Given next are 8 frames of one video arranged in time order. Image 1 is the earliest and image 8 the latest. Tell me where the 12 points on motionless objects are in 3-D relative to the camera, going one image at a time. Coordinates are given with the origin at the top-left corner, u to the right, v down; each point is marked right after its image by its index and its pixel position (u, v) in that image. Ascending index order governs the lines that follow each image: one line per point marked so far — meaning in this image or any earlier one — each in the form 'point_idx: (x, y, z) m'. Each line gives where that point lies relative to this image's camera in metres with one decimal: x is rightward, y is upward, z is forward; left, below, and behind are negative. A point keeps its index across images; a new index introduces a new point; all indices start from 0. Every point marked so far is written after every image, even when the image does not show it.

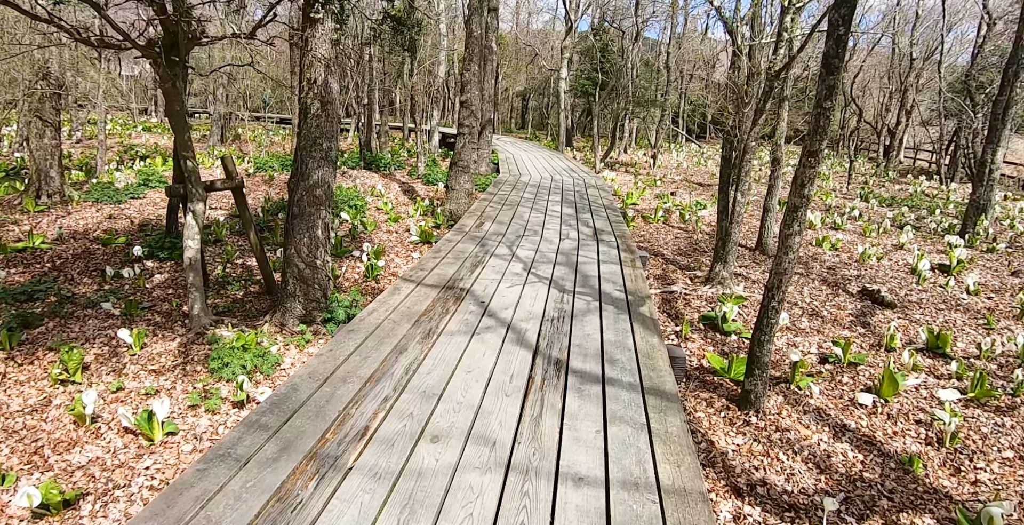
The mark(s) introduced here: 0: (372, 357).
0: (-0.9, -0.6, +3.8) m
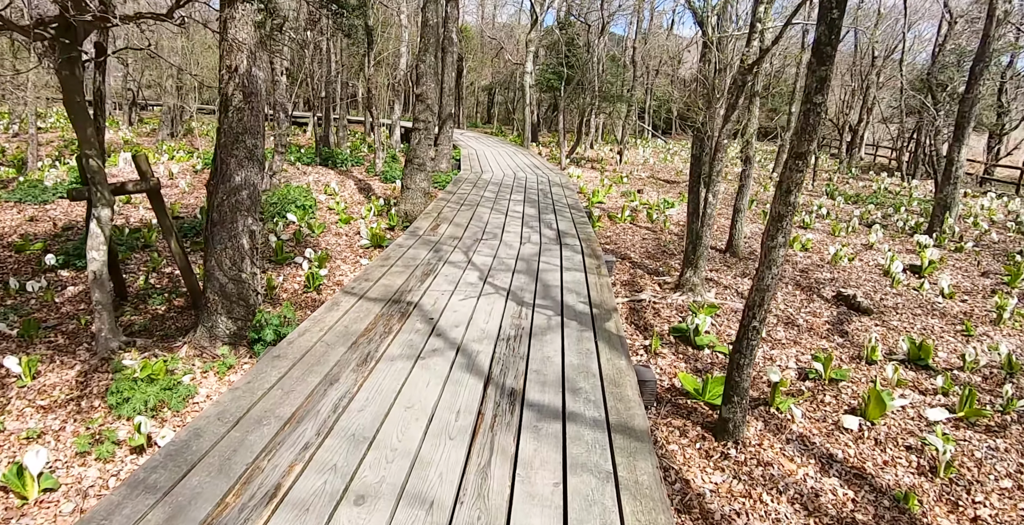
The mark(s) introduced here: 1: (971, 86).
0: (-1.2, -0.7, +3.3) m
1: (+7.8, +2.9, +9.9) m
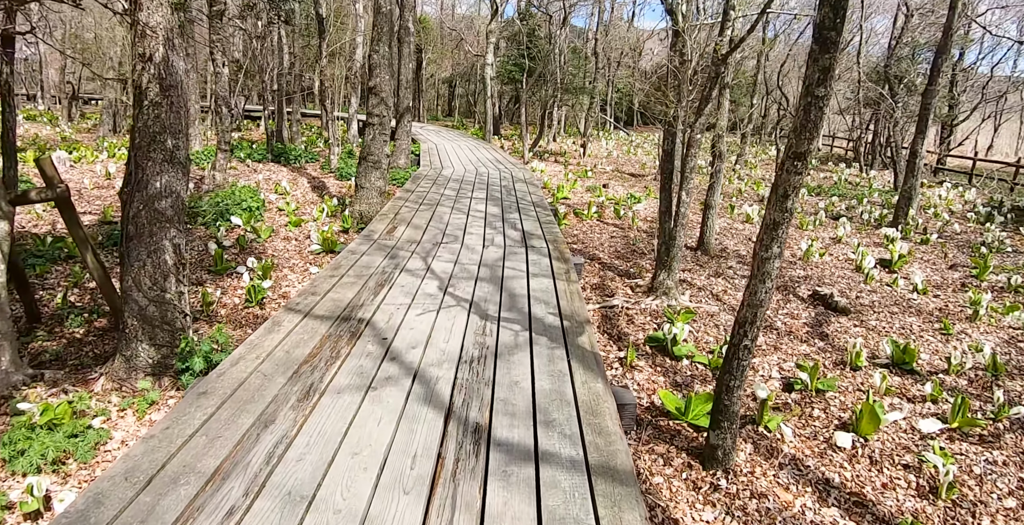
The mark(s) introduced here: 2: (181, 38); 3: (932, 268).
0: (-1.4, -0.8, +2.8) m
1: (+7.2, +3.1, +9.9) m
2: (-2.2, +1.5, +3.9) m
3: (+5.5, -0.1, +7.6) m
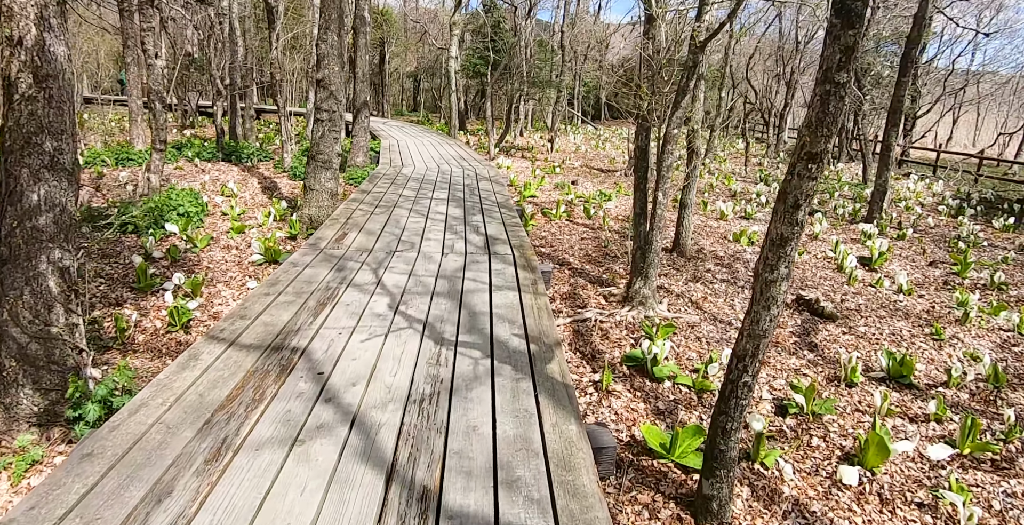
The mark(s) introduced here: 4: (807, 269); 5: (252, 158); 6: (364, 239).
0: (-1.6, -1.0, +2.2) m
1: (+6.5, +3.2, +9.7) m
2: (-2.5, +1.4, +3.2) m
3: (+5.1, -0.1, +7.4) m
4: (+3.4, -0.1, +6.7) m
5: (-6.2, +2.5, +13.9) m
6: (-1.4, +0.2, +5.6) m
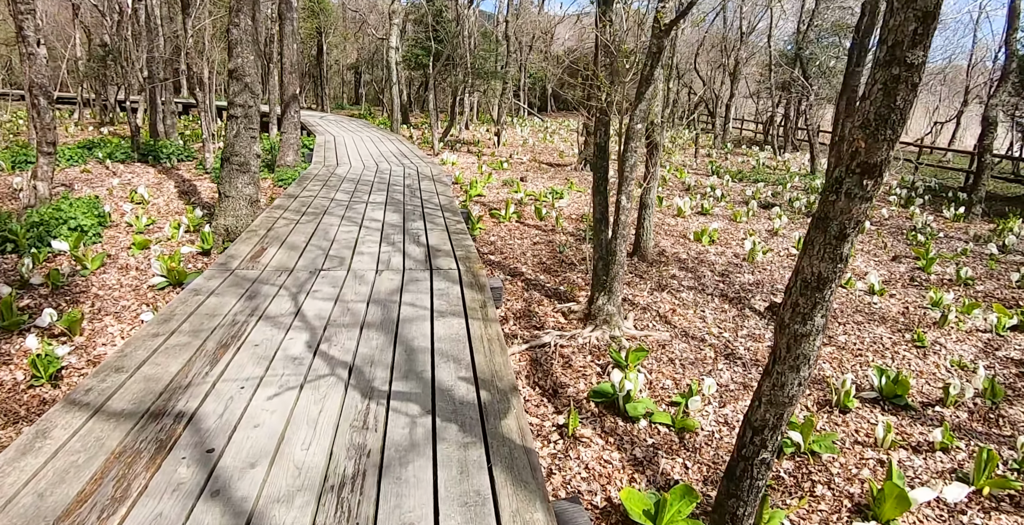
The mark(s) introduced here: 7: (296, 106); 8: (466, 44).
0: (-1.7, -1.2, +1.4) m
1: (+5.6, +3.3, +9.5) m
2: (-2.8, +1.1, +2.3) m
3: (+4.4, 0.0, +7.1) m
4: (+2.8, -0.1, +6.3) m
5: (-7.4, +2.2, +12.6) m
6: (-1.9, +0.1, +4.8) m
7: (-3.7, +2.7, +10.0) m
8: (-1.3, +6.1, +16.4) m
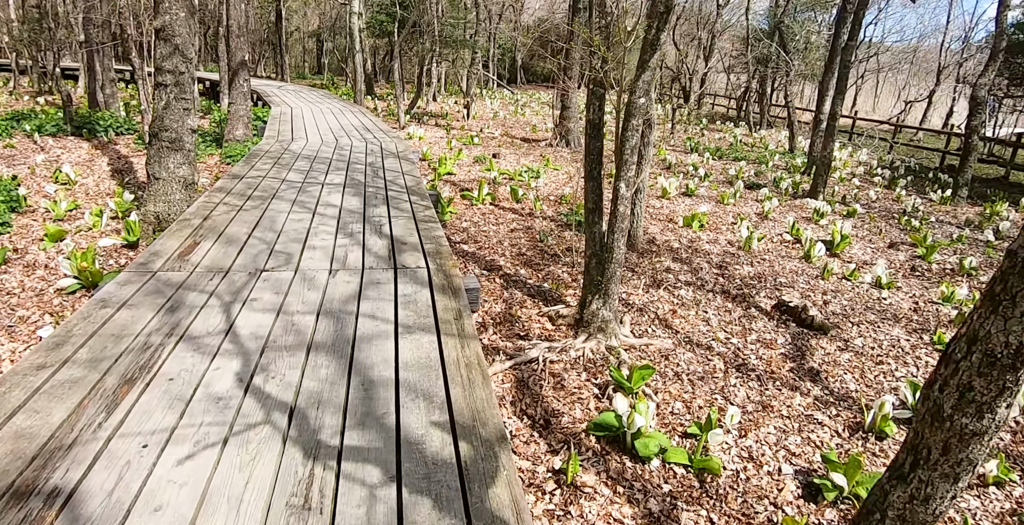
0: (-1.7, -1.3, +0.8) m
1: (+5.2, +3.6, +9.0) m
2: (-2.8, +1.0, +1.5) m
3: (+4.2, +0.2, +6.7) m
4: (+2.6, 0.0, +5.8) m
5: (-8.0, +2.6, +11.5) m
6: (-2.0, +0.1, +4.1) m
7: (-4.2, +2.9, +9.1) m
8: (-2.1, +6.7, +15.3) m
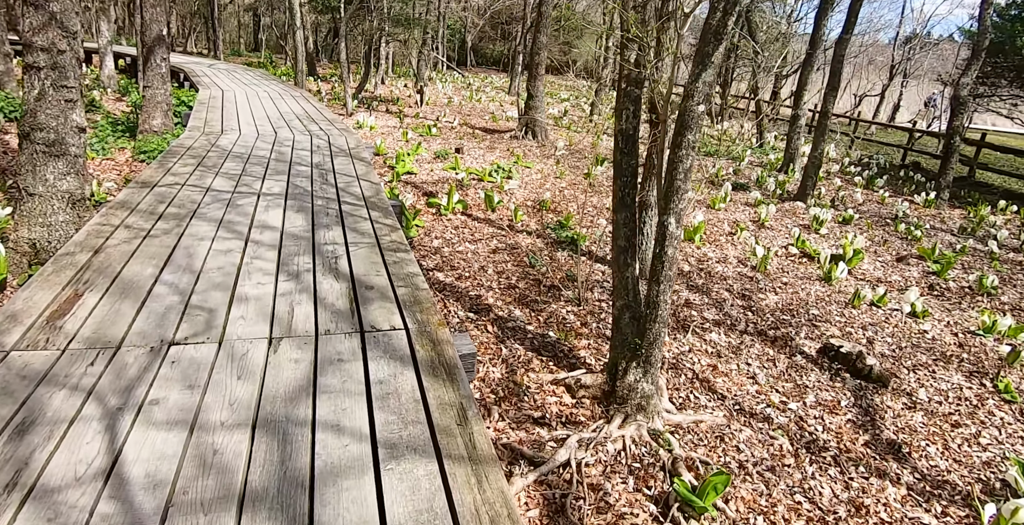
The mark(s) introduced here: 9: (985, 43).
0: (-1.3, -1.7, -0.3) m
1: (+4.7, +3.5, +8.4) m
2: (-2.5, +0.7, +0.3) m
3: (+3.9, 0.0, +6.1) m
4: (+2.5, -0.2, +5.1) m
5: (-8.6, +2.4, +9.7) m
6: (-2.0, -0.2, +2.9) m
7: (-4.6, +2.7, +7.6) m
8: (-3.1, +6.7, +14.0) m
9: (+8.0, +3.7, +9.8) m
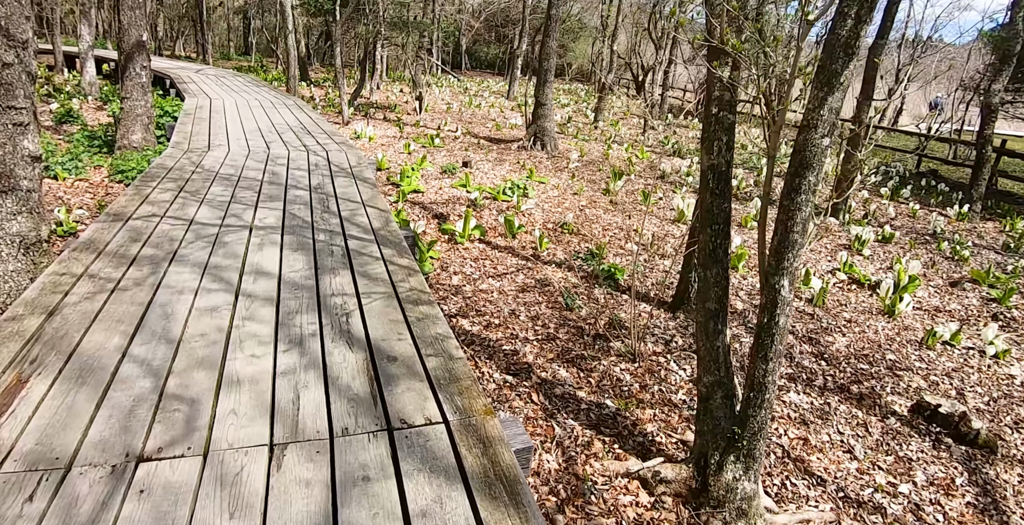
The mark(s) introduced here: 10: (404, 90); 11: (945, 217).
0: (-1.0, -2.0, -0.9) m
1: (+4.9, +3.2, +7.9) m
2: (-2.2, +0.4, -0.4) m
3: (+4.1, -0.3, +5.6) m
4: (+2.7, -0.5, +4.5) m
5: (-8.5, +2.1, +9.0) m
6: (-1.7, -0.5, +2.3) m
7: (-4.4, +2.4, +7.0) m
8: (-3.1, +6.3, +13.3) m
9: (+8.1, +3.5, +9.3) m
10: (-3.3, +5.1, +17.6) m
11: (+6.6, +0.7, +8.8) m
